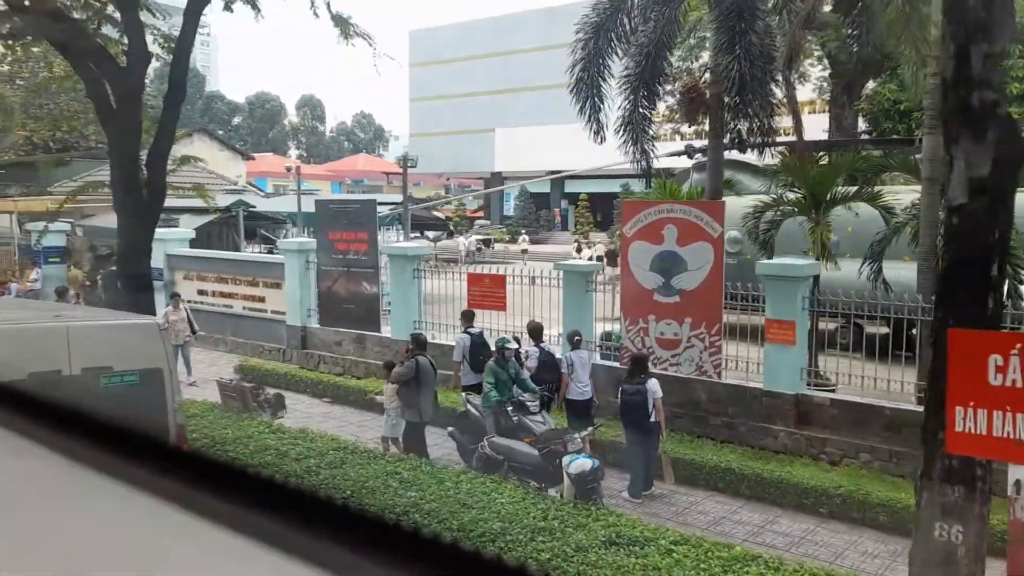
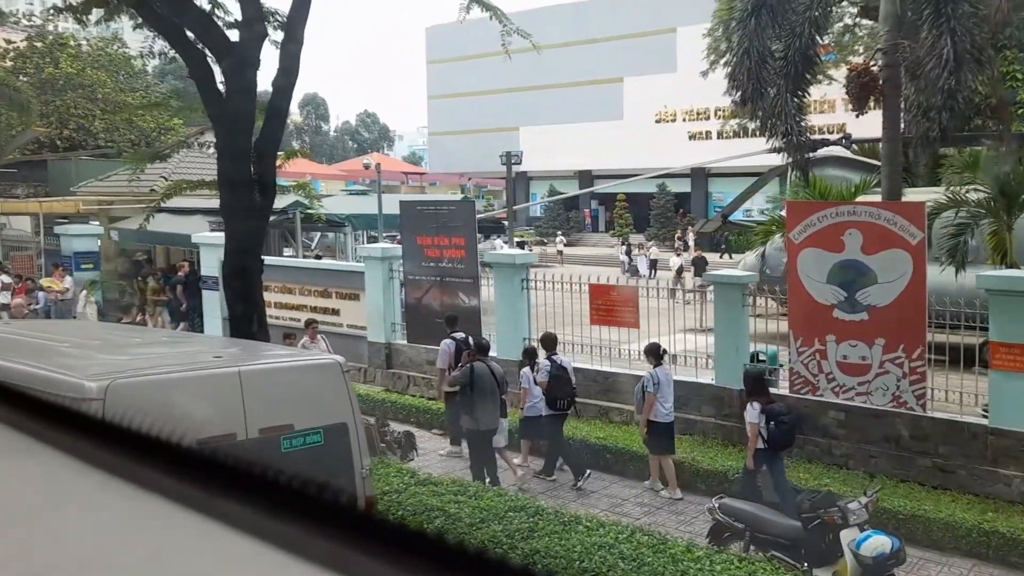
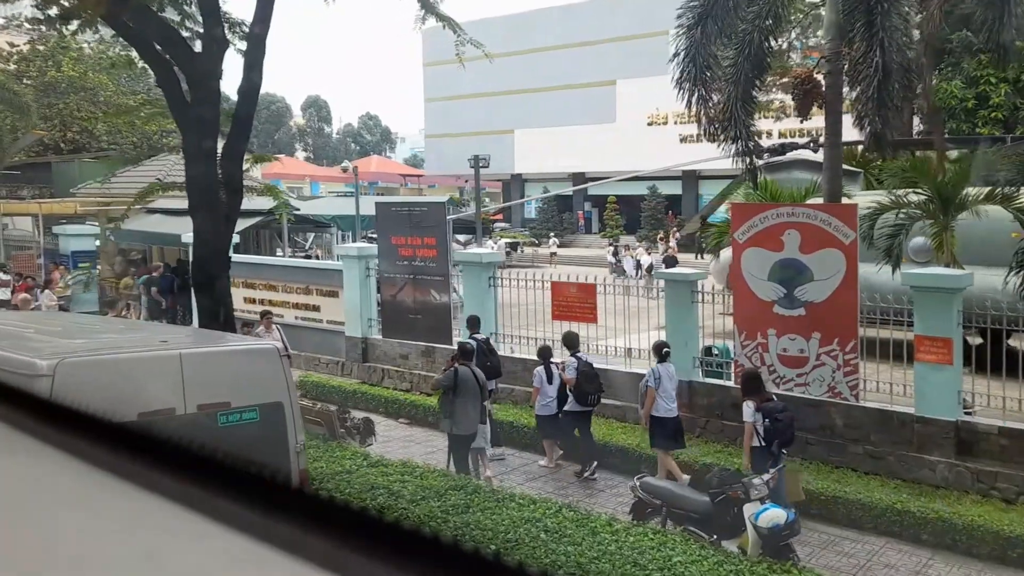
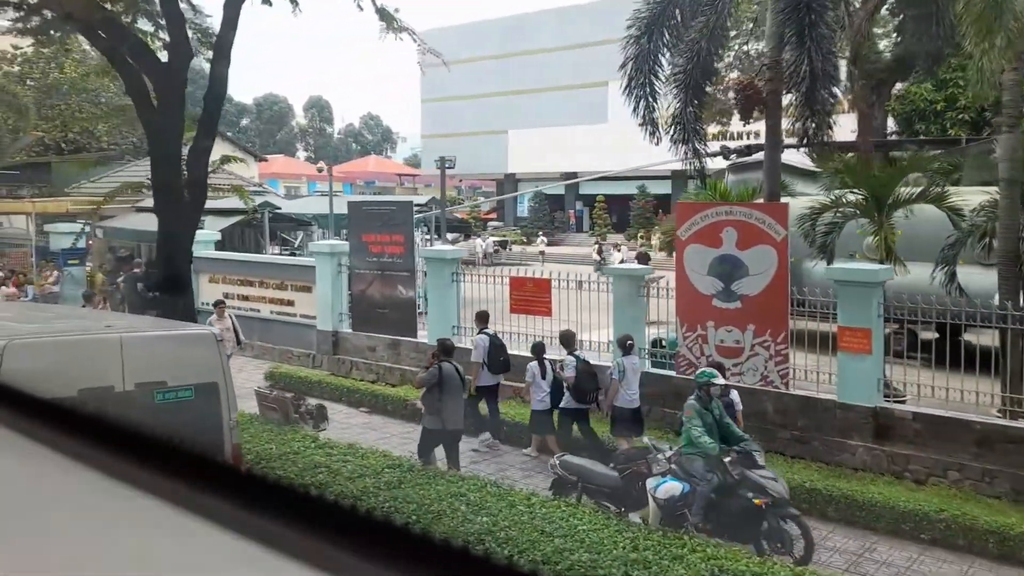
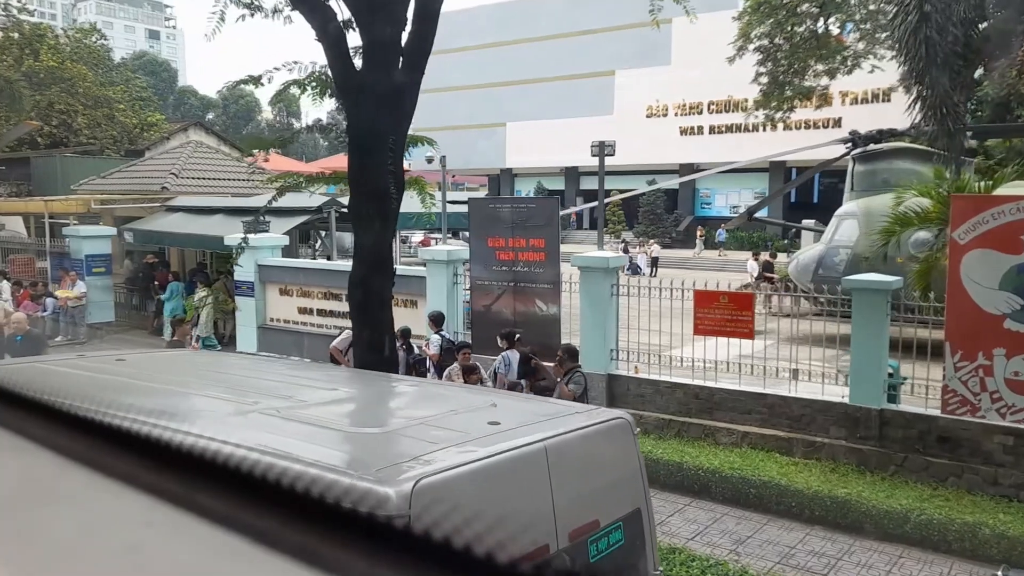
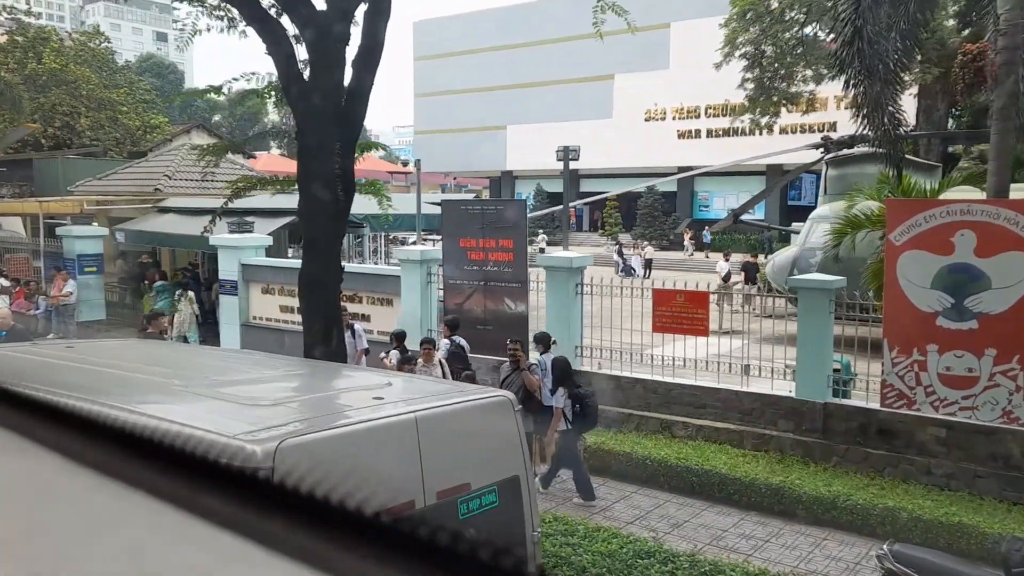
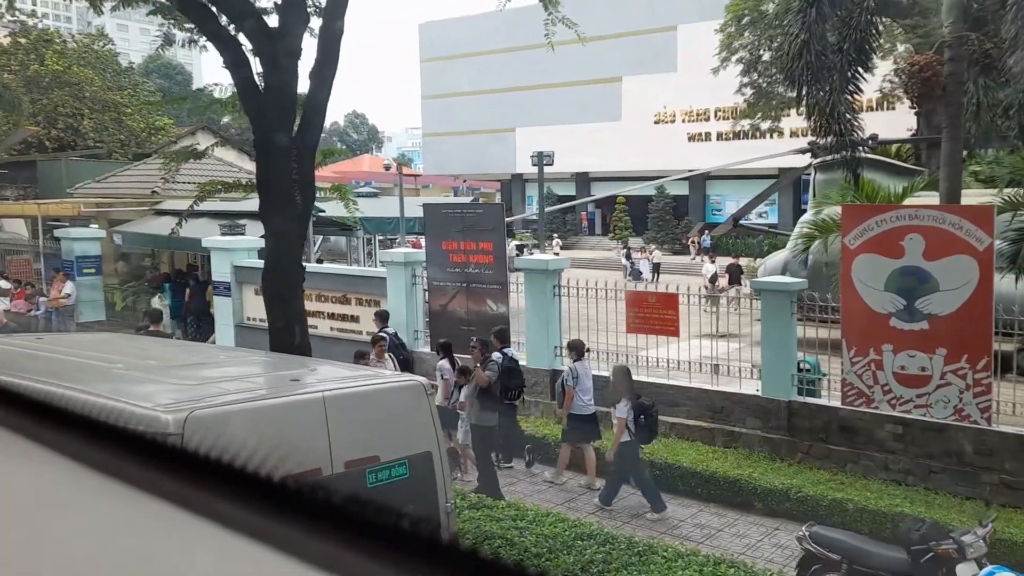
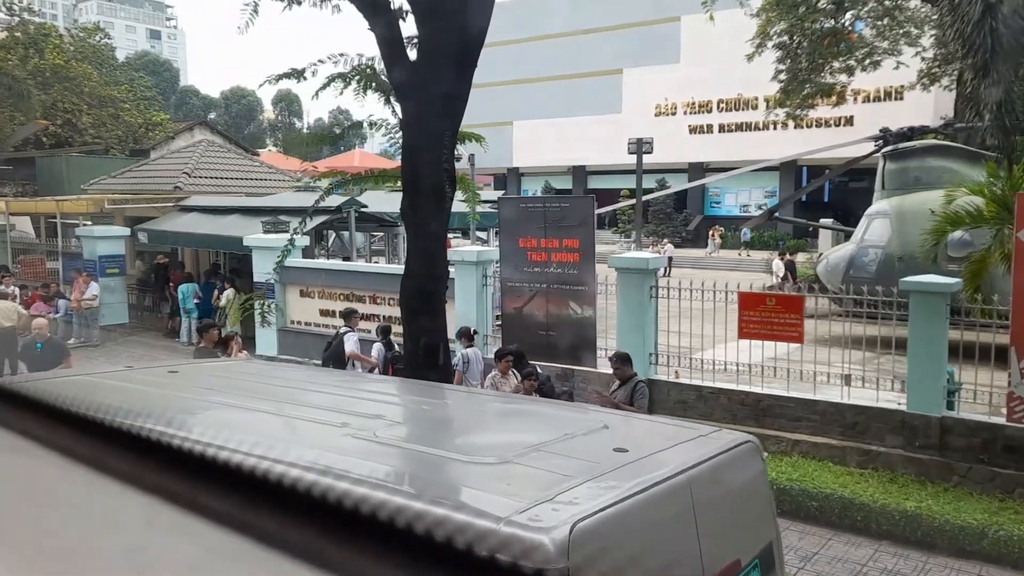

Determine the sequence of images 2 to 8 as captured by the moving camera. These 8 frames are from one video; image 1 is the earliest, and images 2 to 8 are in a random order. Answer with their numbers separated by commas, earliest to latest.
4, 3, 2, 7, 6, 5, 8
